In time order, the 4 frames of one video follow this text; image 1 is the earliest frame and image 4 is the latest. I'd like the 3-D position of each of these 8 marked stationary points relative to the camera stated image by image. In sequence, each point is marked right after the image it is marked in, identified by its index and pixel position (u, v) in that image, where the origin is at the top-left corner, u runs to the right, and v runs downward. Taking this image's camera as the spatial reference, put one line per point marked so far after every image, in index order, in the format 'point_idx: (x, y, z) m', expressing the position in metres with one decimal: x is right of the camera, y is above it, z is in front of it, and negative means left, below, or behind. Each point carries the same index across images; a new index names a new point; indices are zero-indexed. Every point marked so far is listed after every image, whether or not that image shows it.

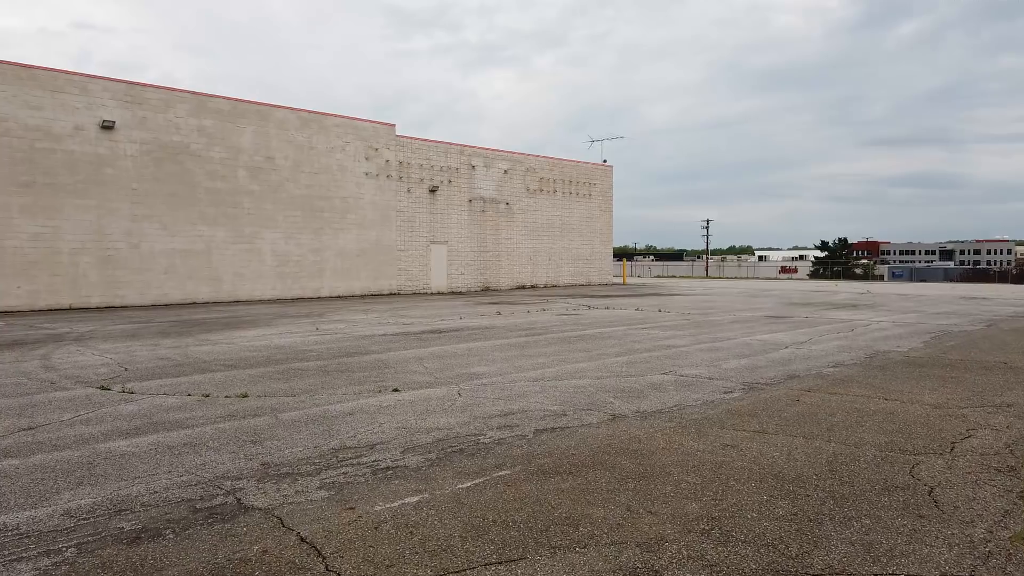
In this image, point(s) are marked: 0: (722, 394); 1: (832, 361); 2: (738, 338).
0: (+1.9, -1.0, +7.0) m
1: (+3.9, -0.9, +9.3) m
2: (+3.5, -0.8, +11.8) m
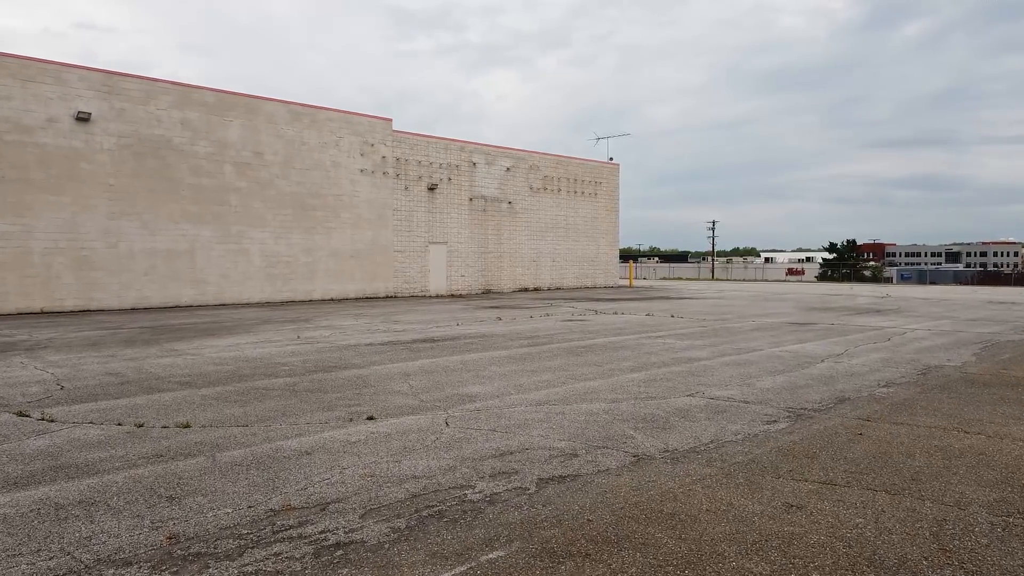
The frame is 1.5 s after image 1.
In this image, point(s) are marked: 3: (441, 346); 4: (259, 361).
0: (+1.9, -1.0, +5.8) m
1: (+3.9, -1.0, +8.1) m
2: (+3.5, -0.9, +10.6) m
3: (-1.0, -0.8, +10.9) m
4: (-3.0, -0.9, +9.1) m
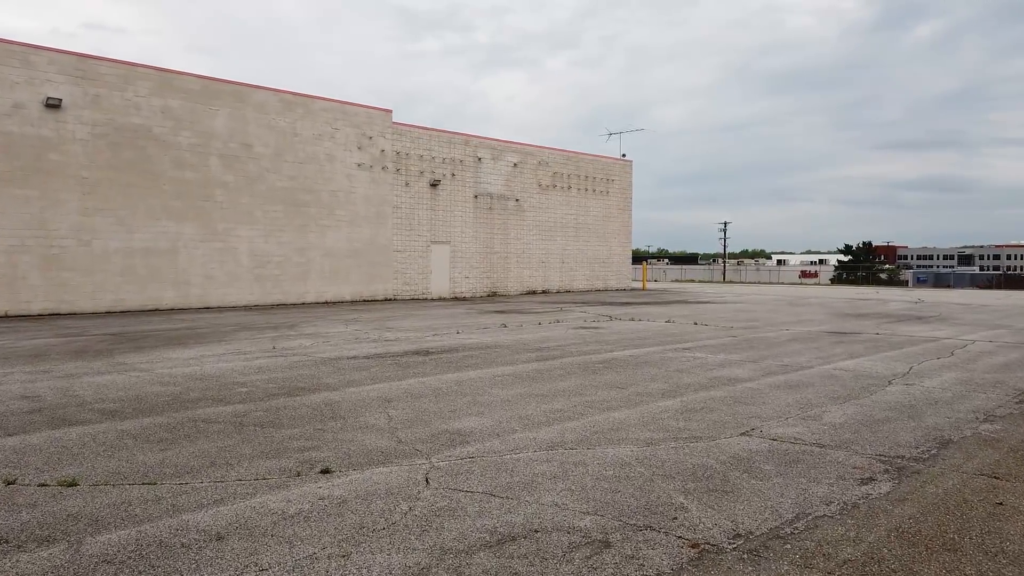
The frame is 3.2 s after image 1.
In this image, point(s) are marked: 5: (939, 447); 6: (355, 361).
0: (+1.9, -1.1, +4.2) m
1: (+4.0, -1.1, +6.5) m
2: (+3.6, -0.9, +9.0) m
3: (-0.9, -0.9, +9.3) m
4: (-3.0, -0.9, +7.6) m
5: (+2.9, -1.1, +5.2) m
6: (-1.9, -0.9, +9.2) m
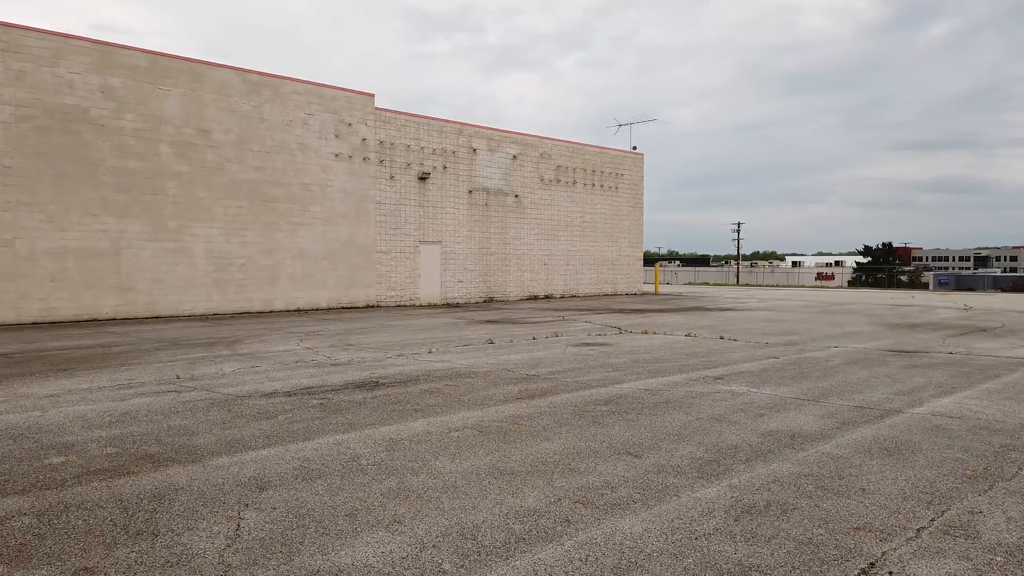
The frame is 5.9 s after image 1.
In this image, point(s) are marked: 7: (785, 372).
0: (+1.6, -1.2, +1.7) m
1: (+3.7, -1.2, +4.0) m
2: (+3.3, -1.1, +6.5) m
3: (-1.2, -1.0, +6.8) m
4: (-3.3, -1.0, +5.2) m
5: (+2.6, -1.2, +2.7) m
6: (-2.2, -1.0, +6.7) m
7: (+3.1, -1.0, +8.7) m
